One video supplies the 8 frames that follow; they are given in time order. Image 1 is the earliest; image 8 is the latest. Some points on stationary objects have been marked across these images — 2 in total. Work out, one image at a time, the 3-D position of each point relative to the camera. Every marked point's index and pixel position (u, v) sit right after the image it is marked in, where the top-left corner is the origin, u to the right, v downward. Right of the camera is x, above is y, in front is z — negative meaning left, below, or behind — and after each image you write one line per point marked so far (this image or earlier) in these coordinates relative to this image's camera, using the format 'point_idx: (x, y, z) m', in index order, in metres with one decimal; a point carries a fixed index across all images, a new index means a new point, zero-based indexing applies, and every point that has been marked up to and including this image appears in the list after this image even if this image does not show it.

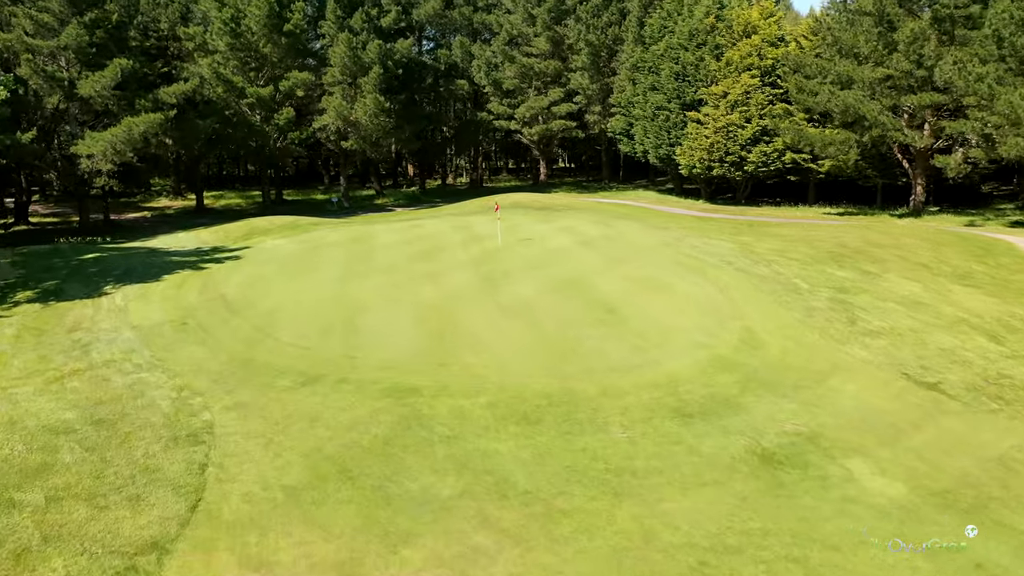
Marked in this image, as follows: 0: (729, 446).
0: (+2.6, -1.9, +10.0) m
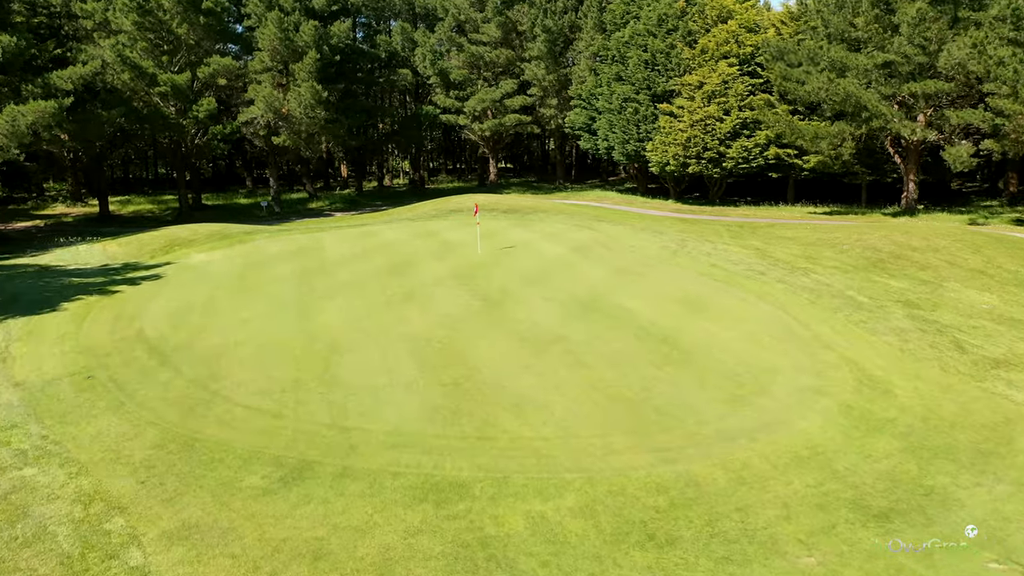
0: (+3.7, -2.2, +6.4) m
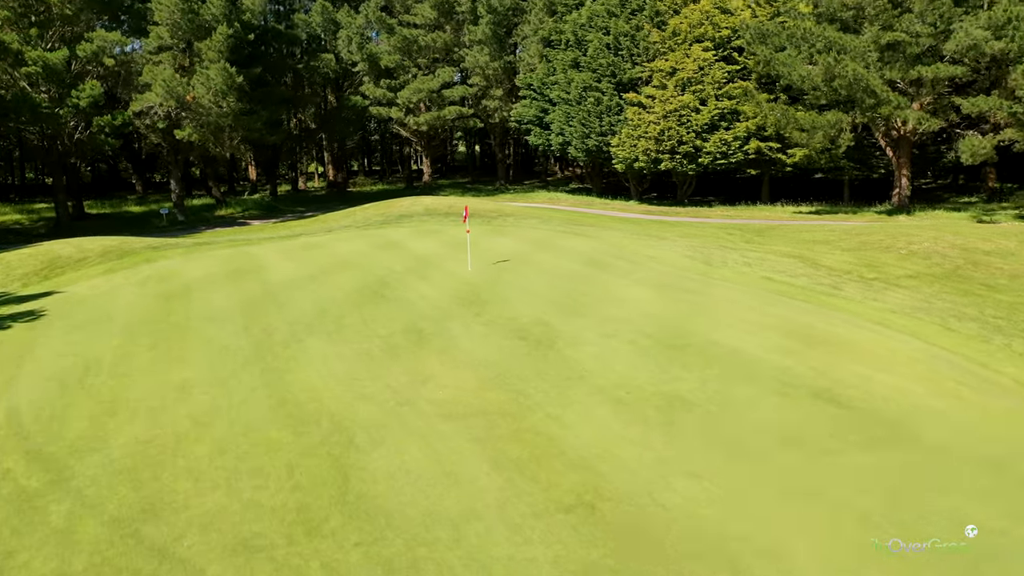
0: (+5.5, -2.5, +2.6) m
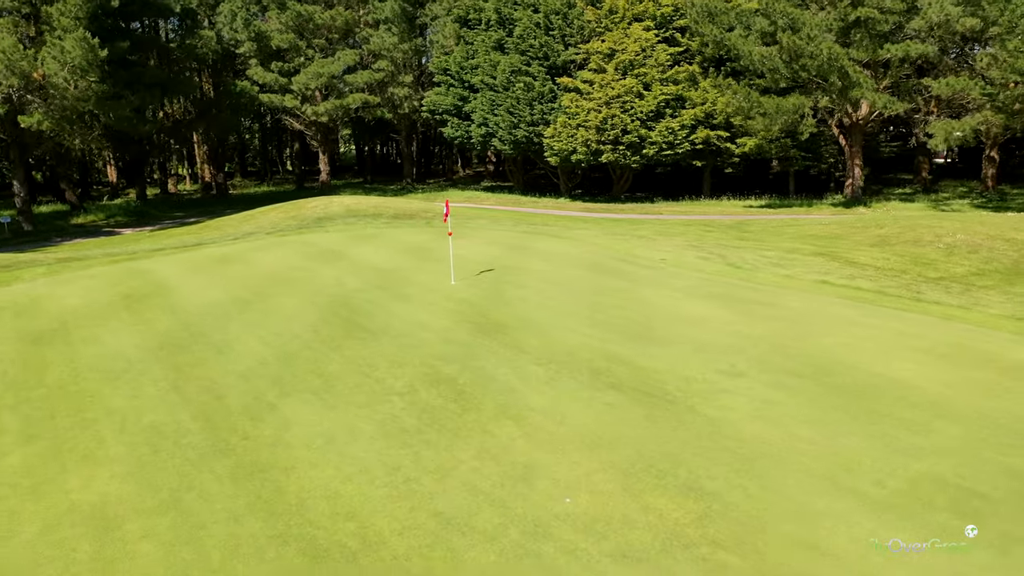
0: (+7.6, -2.5, +0.1) m
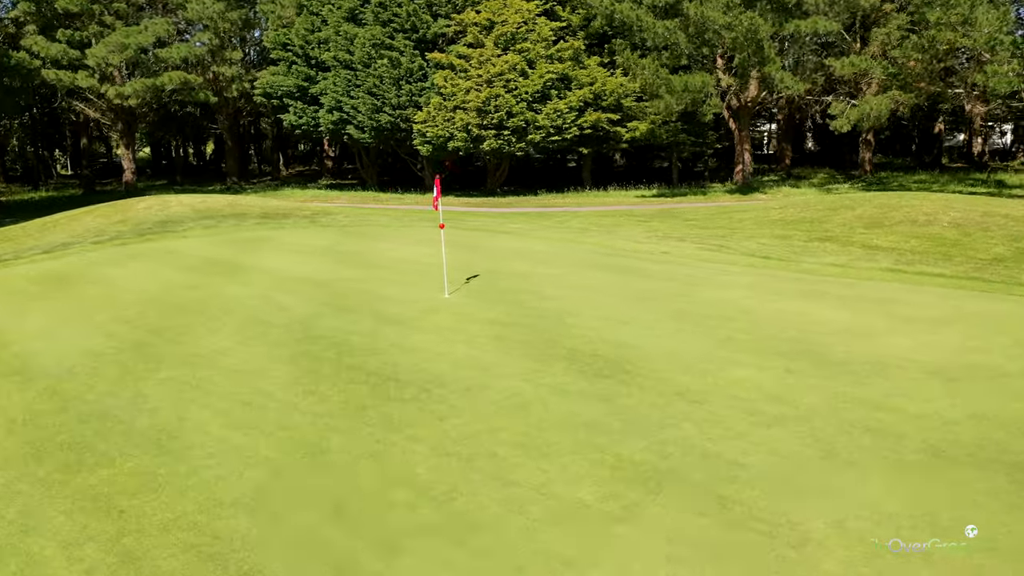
0: (+10.8, -2.0, -1.2) m
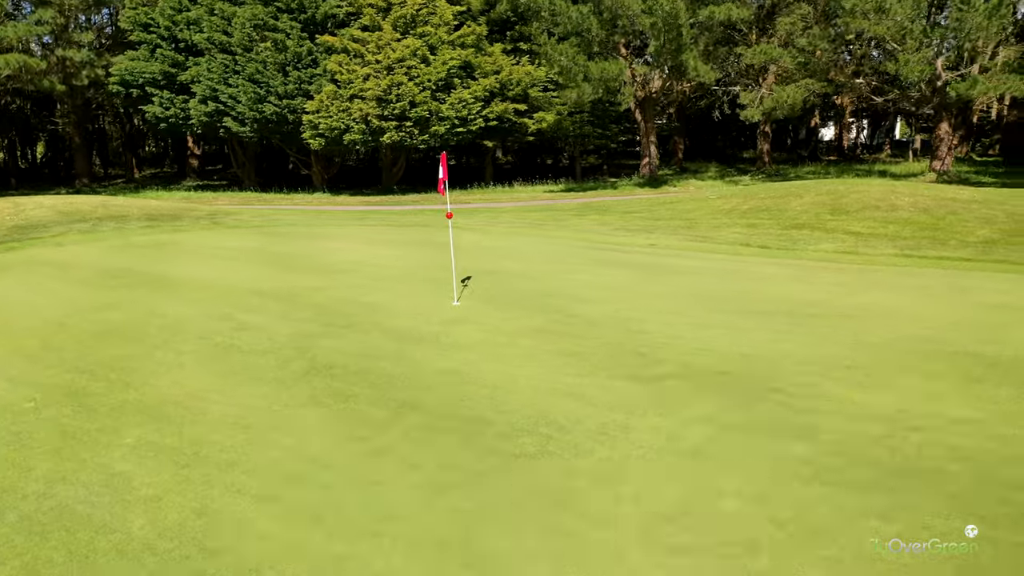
0: (+12.6, -1.6, -0.8) m
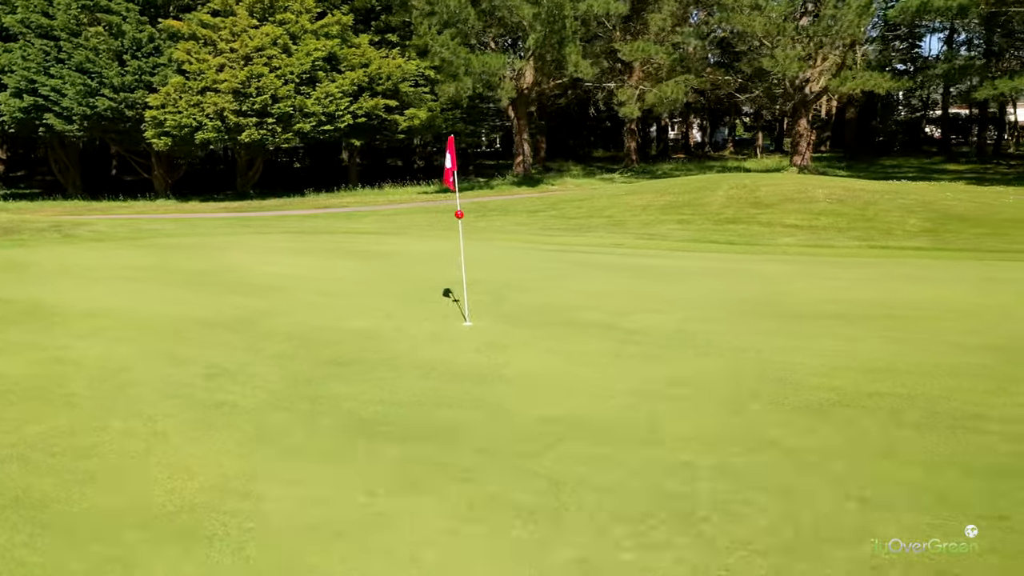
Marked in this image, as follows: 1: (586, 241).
0: (+14.1, -1.0, +0.8) m
1: (+1.0, +0.6, +10.4) m
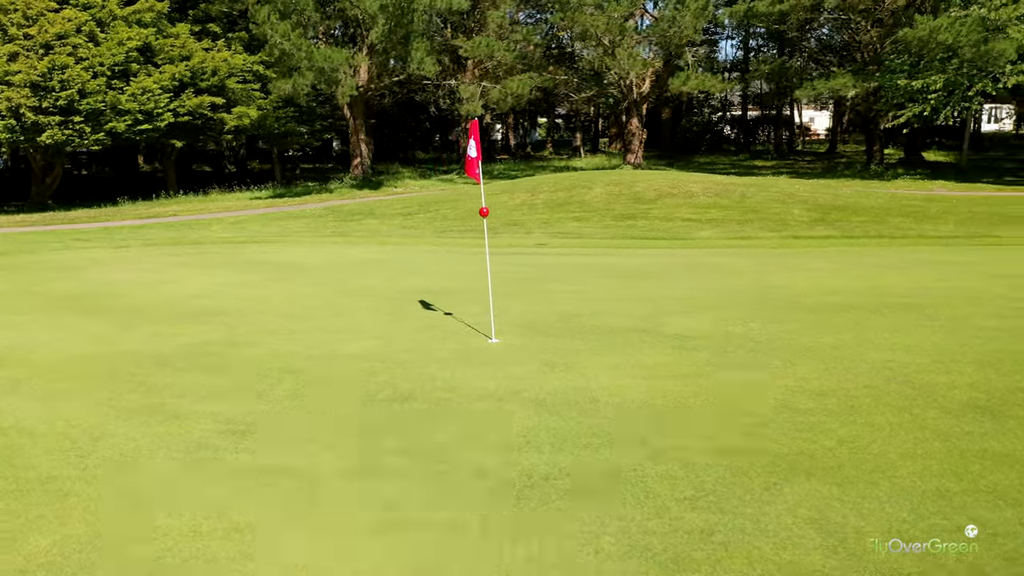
0: (+15.0, -0.3, +3.6) m
1: (0.0, +0.6, +9.8) m
